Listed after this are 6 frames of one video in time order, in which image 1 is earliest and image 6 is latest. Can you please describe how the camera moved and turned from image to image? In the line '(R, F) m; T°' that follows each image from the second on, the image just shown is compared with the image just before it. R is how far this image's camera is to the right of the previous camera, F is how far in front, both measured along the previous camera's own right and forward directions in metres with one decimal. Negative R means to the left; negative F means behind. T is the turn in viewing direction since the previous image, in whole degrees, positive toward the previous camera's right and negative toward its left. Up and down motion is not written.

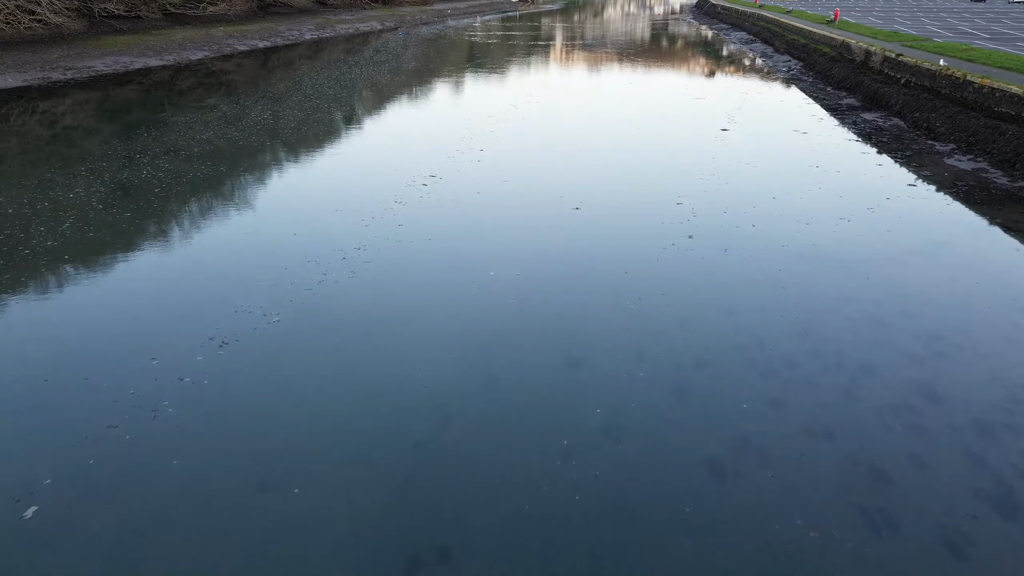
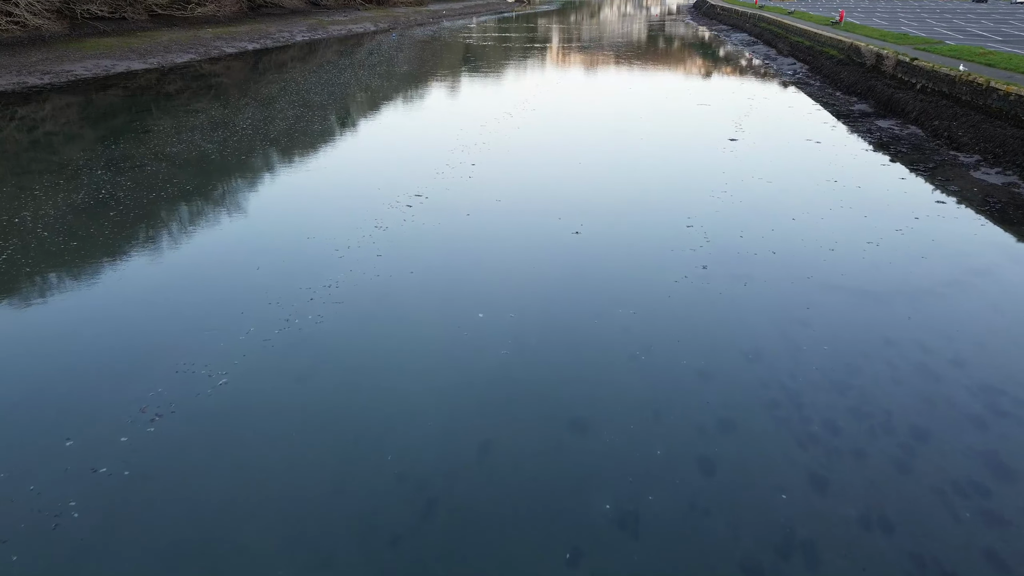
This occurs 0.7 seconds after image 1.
(0.0, +0.4) m; 0°
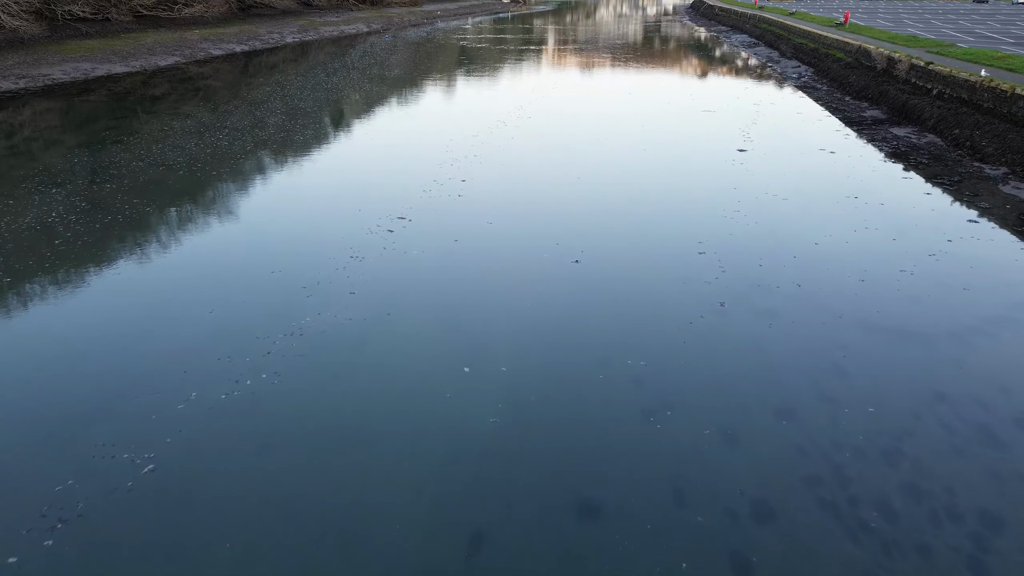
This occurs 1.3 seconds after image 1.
(0.0, +0.4) m; 0°
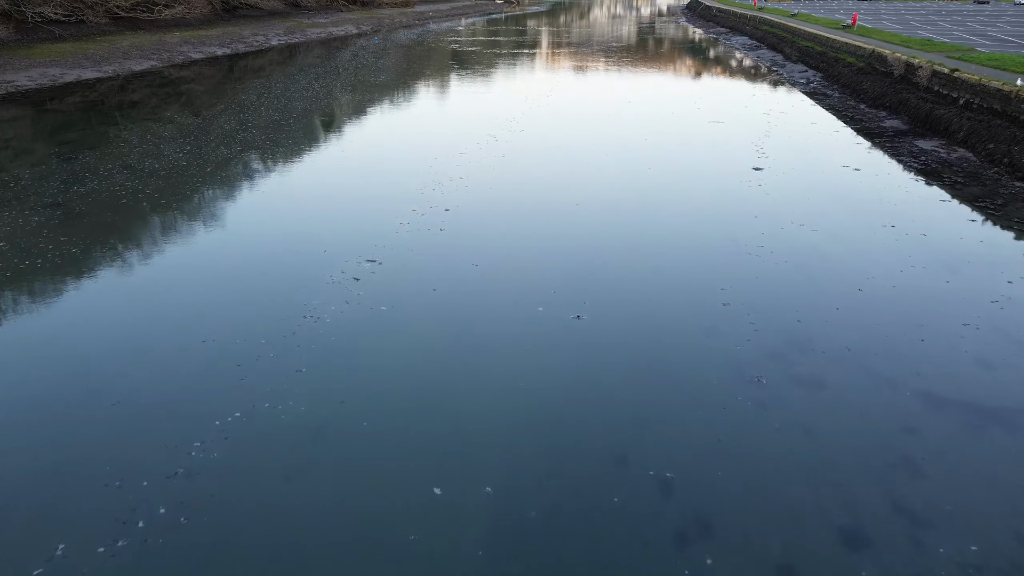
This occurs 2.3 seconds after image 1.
(0.0, +0.6) m; 0°
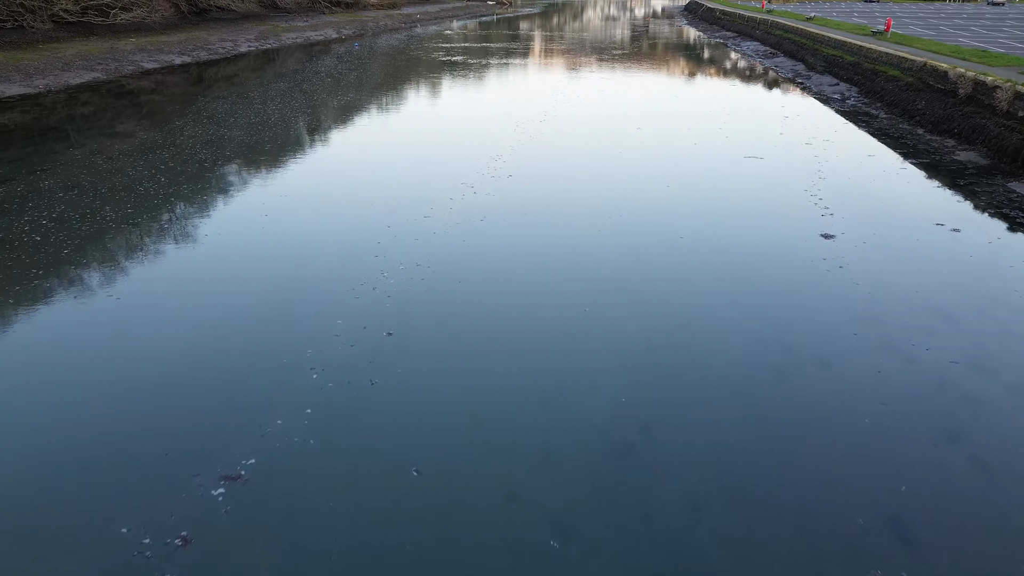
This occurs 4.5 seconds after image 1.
(+0.1, +1.5) m; +1°
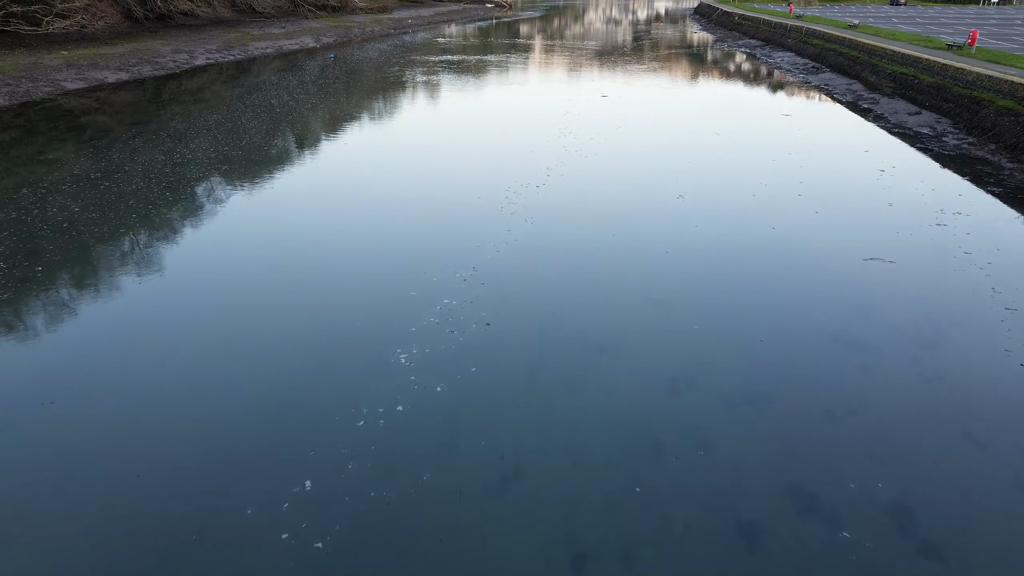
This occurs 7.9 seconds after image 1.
(+0.1, +2.2) m; 0°
